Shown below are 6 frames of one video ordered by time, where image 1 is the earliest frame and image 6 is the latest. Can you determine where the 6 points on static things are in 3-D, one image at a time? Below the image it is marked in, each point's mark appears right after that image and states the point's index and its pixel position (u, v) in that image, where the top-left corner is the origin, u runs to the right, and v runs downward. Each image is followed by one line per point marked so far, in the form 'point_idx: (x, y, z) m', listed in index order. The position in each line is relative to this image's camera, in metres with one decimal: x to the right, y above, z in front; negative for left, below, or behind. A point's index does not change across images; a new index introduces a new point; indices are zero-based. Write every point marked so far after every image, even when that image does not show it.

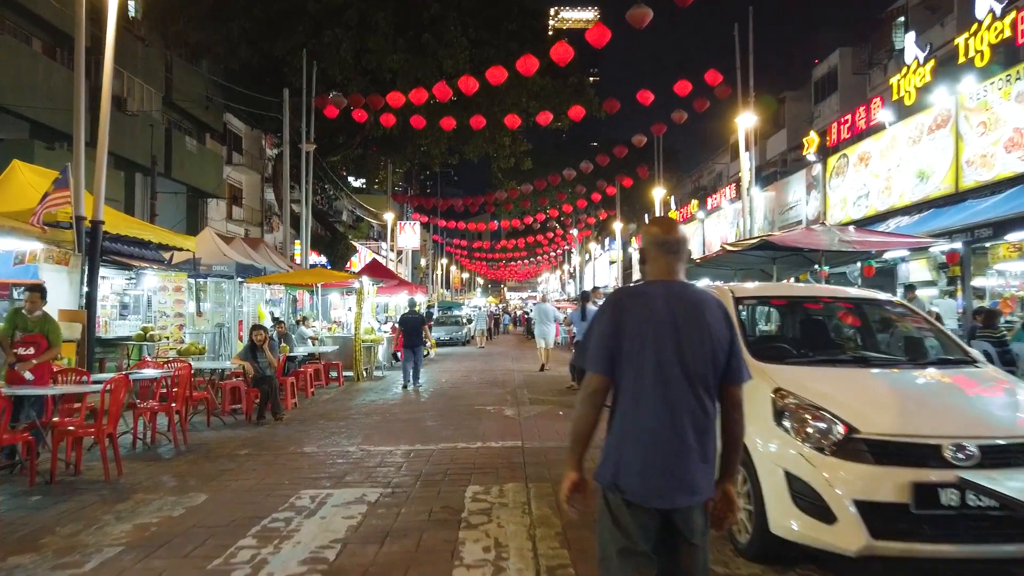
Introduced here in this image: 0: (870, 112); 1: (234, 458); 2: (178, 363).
0: (+8.0, +3.9, +16.8) m
1: (-2.5, -1.6, +6.8) m
2: (-3.9, -0.9, +8.6) m
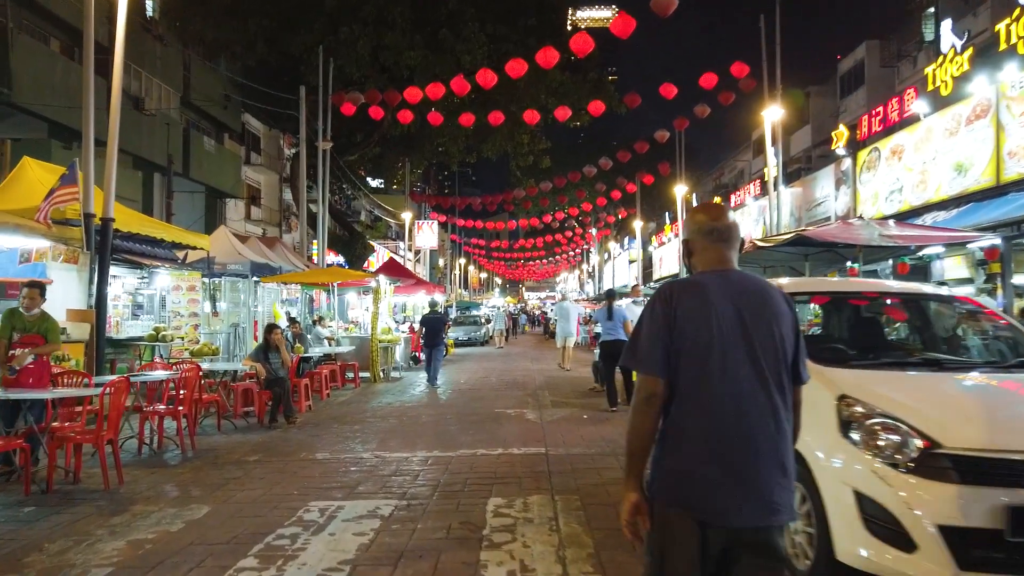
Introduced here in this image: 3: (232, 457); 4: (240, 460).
0: (+8.5, +4.0, +16.2) m
1: (-2.3, -1.5, +6.4) m
2: (-3.6, -0.9, +8.3) m
3: (-2.6, -1.6, +6.9) m
4: (-2.5, -1.6, +6.8) m
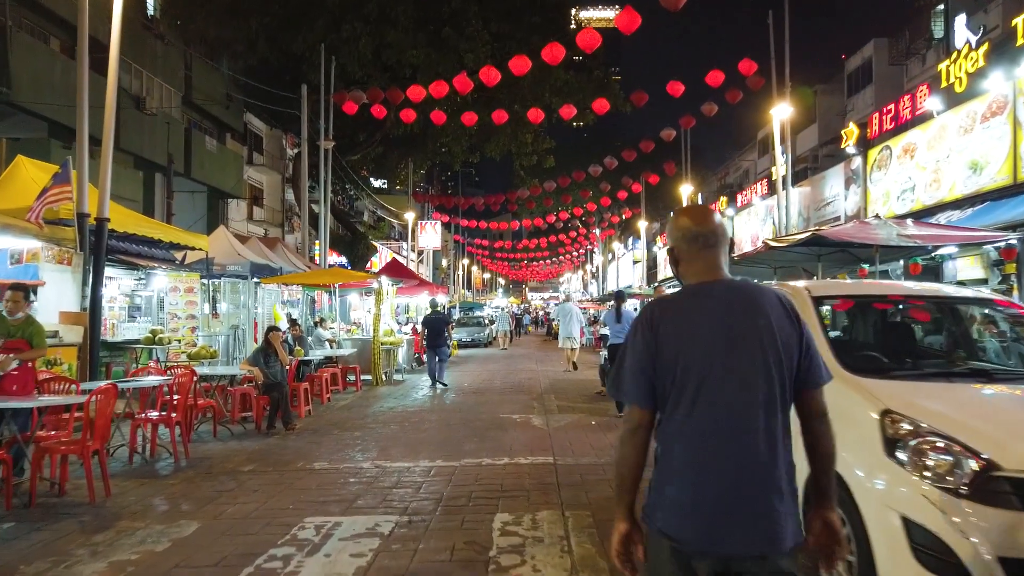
0: (+8.6, +4.0, +15.9) m
1: (-2.3, -1.5, +6.2) m
2: (-3.6, -0.9, +8.0) m
3: (-2.5, -1.6, +6.6) m
4: (-2.4, -1.6, +6.5) m
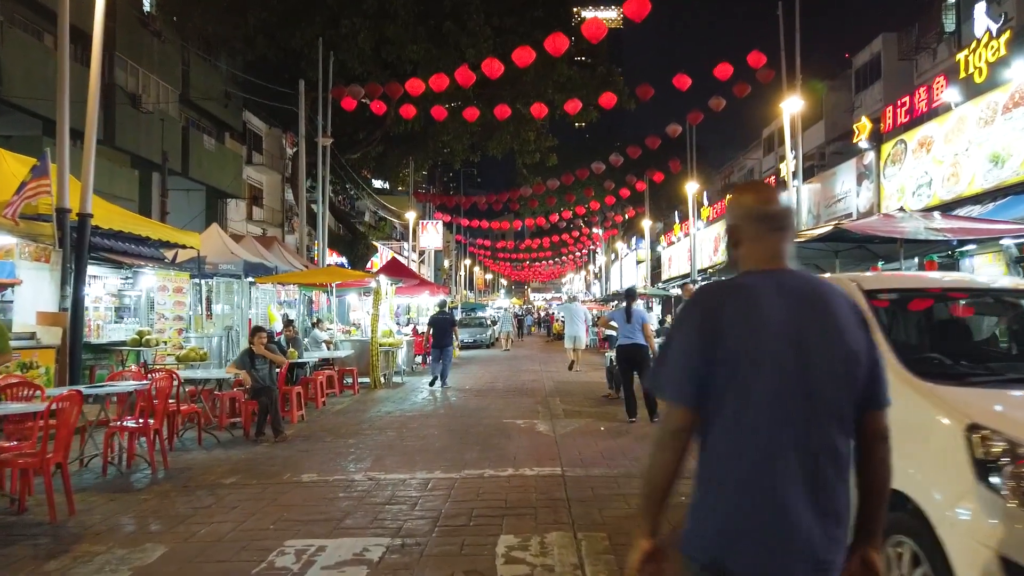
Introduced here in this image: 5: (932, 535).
0: (+8.6, +4.0, +15.3) m
1: (-2.2, -1.5, +5.6) m
2: (-3.5, -0.9, +7.5) m
3: (-2.5, -1.6, +6.1) m
4: (-2.4, -1.6, +6.0) m
5: (+1.5, -0.9, +2.6) m
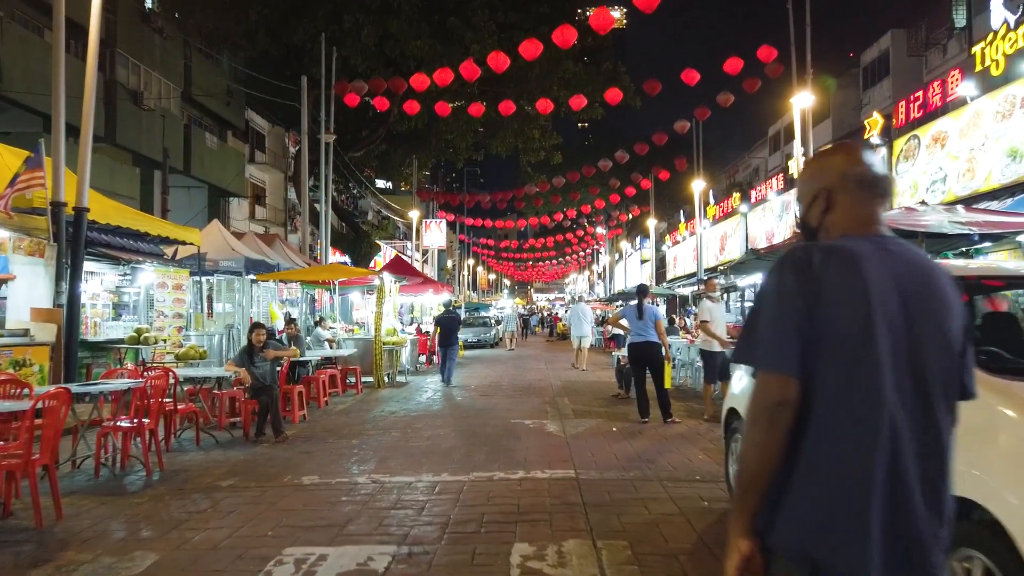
0: (+8.7, +4.0, +15.0) m
1: (-2.1, -1.5, +5.4) m
2: (-3.4, -0.8, +7.2) m
3: (-2.4, -1.5, +5.8) m
4: (-2.3, -1.5, +5.7) m
5: (+1.5, -0.8, +2.4) m
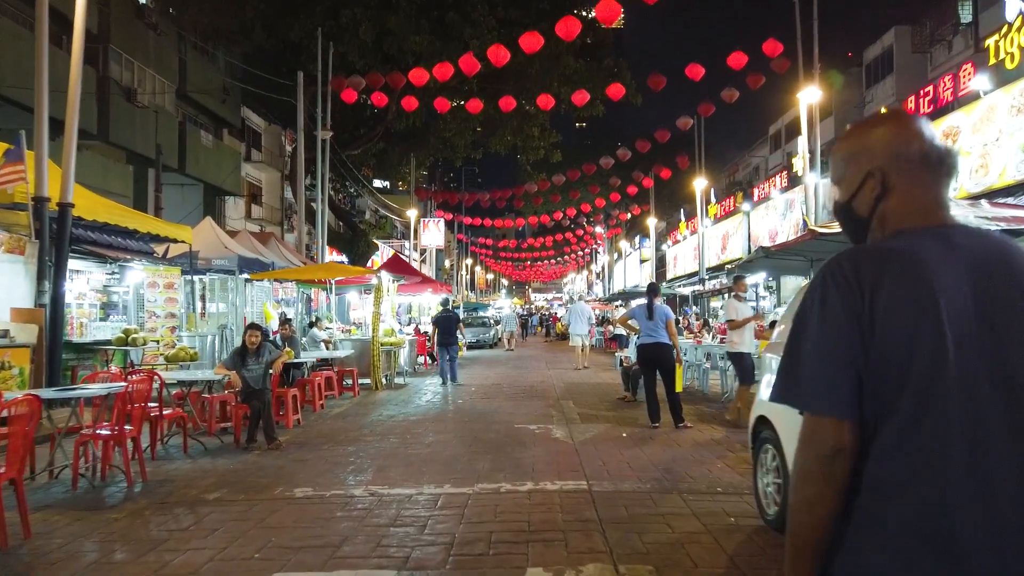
0: (+8.7, +4.1, +14.6) m
1: (-2.1, -1.5, +5.0) m
2: (-3.4, -0.8, +6.8) m
3: (-2.3, -1.5, +5.4) m
4: (-2.2, -1.5, +5.3) m
5: (+1.6, -0.8, +2.0) m
